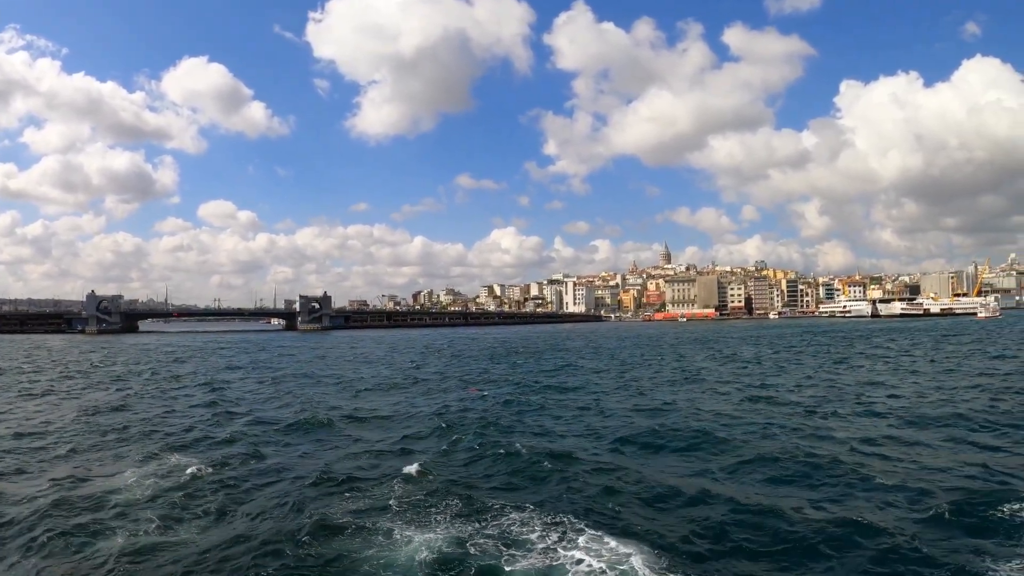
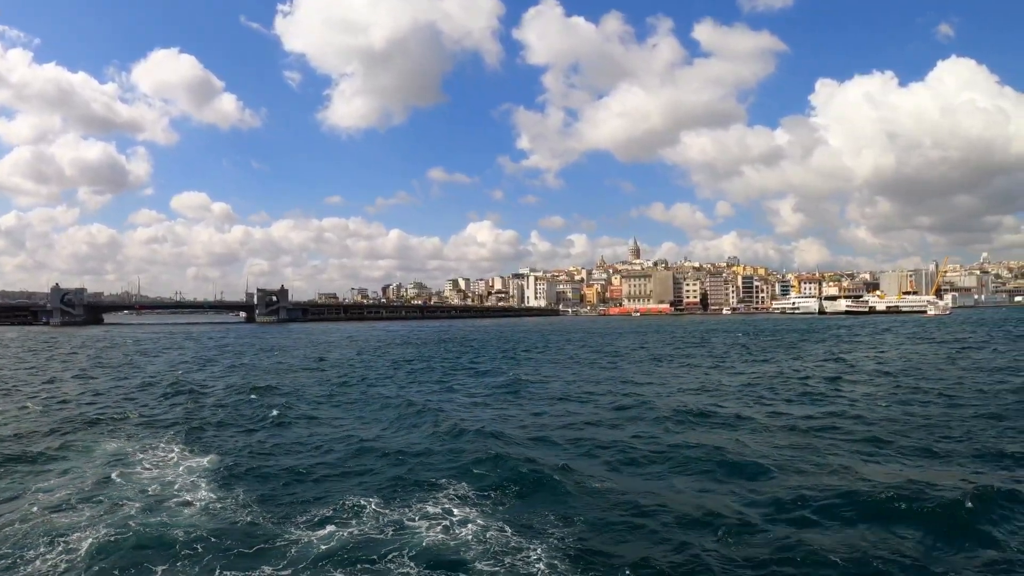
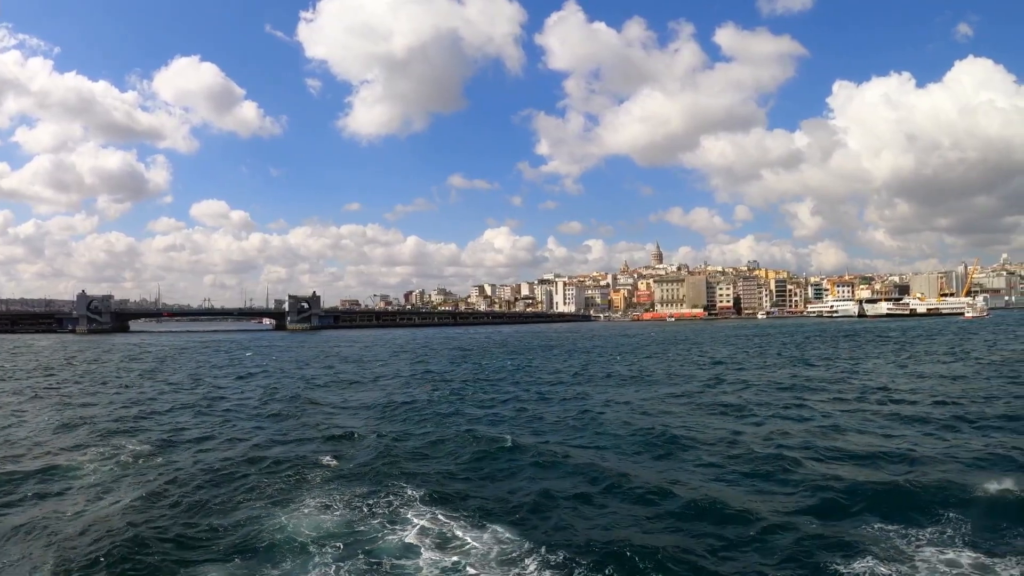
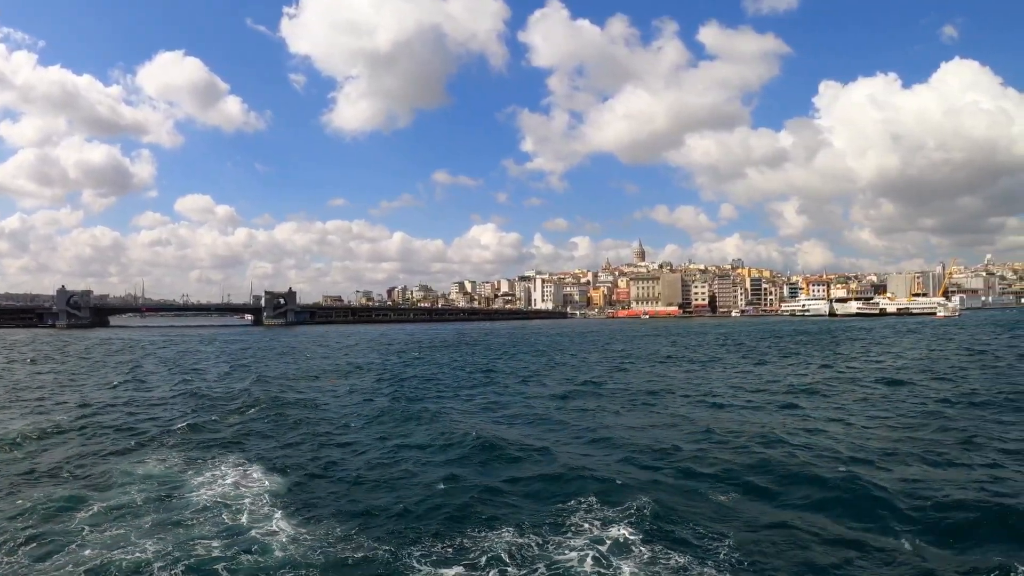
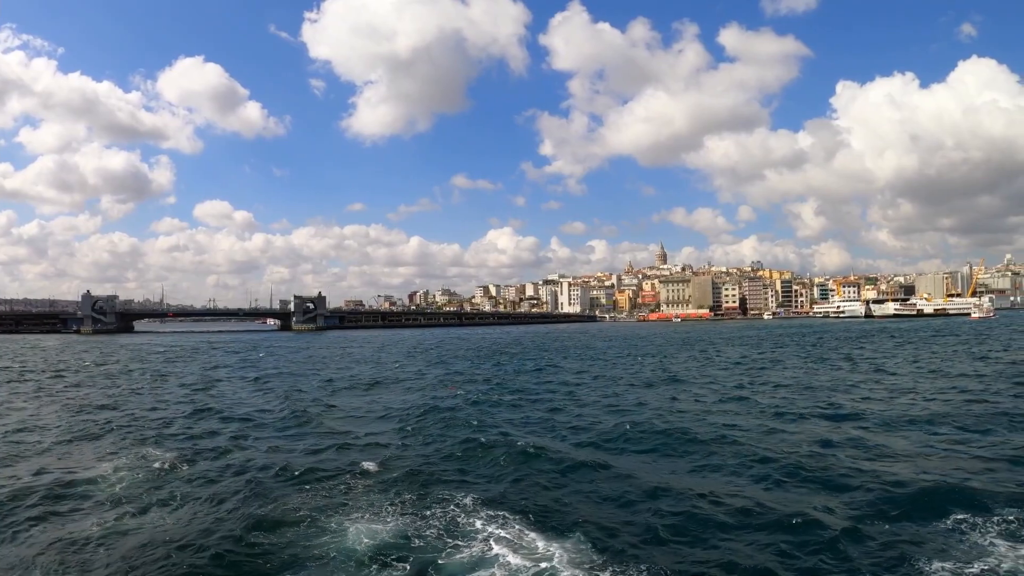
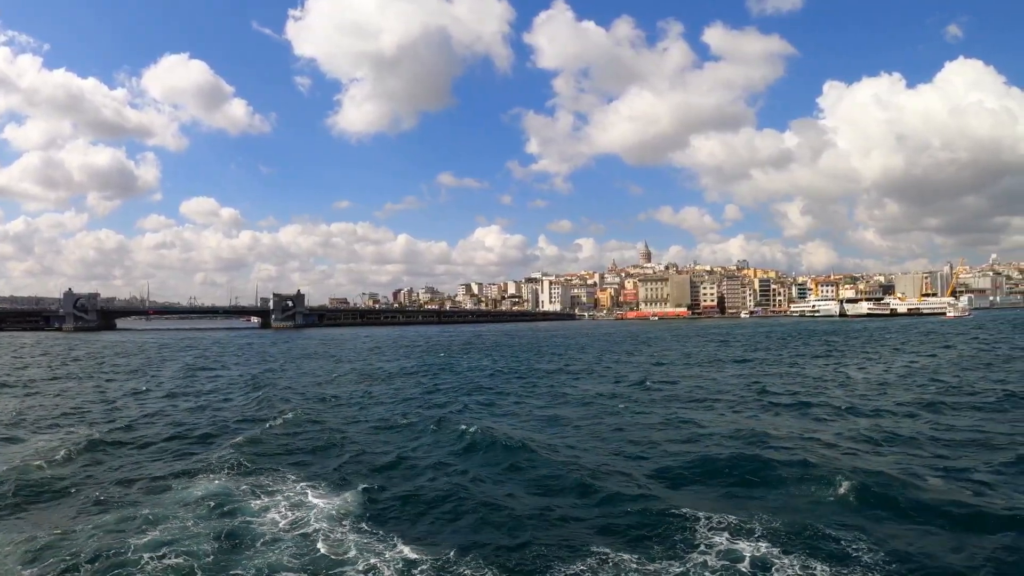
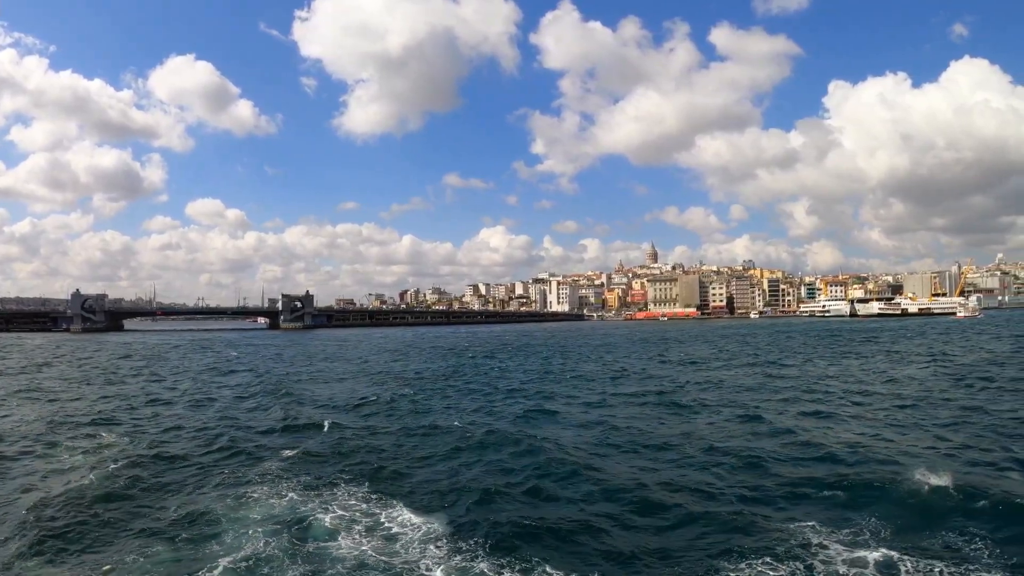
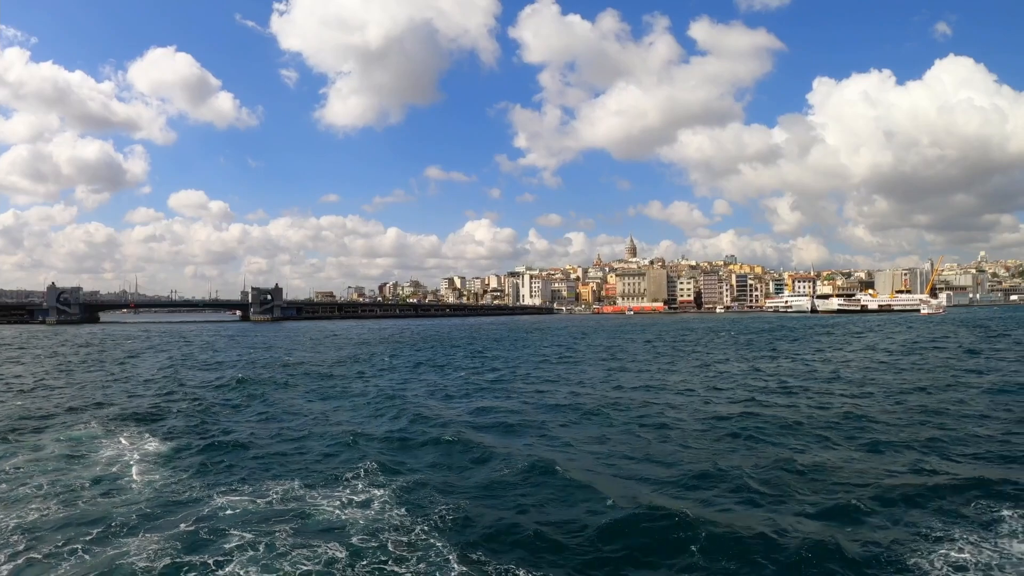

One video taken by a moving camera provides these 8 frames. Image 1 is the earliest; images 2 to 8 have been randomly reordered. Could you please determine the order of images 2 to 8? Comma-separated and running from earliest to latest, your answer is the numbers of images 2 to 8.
5, 3, 7, 6, 4, 2, 8
